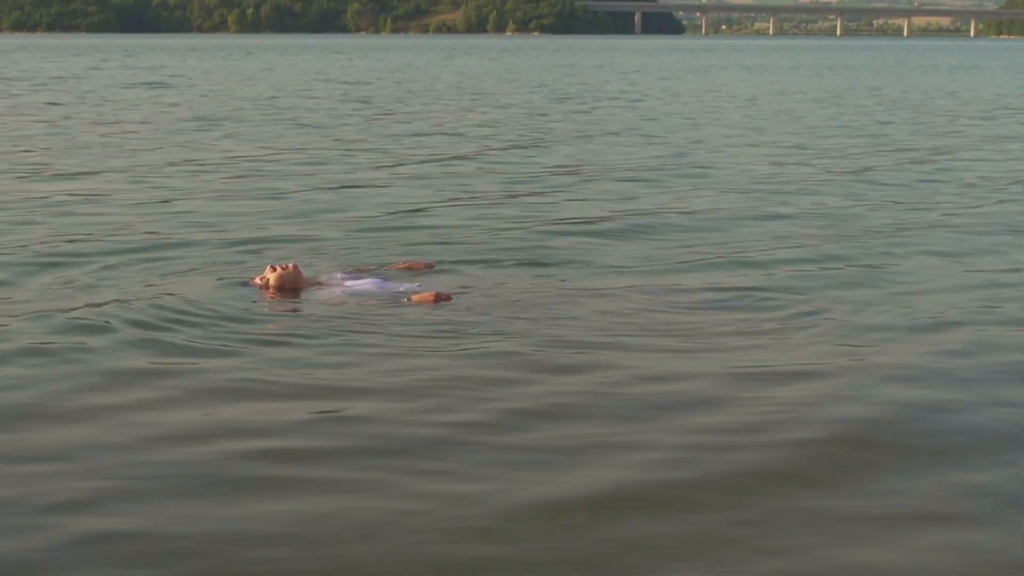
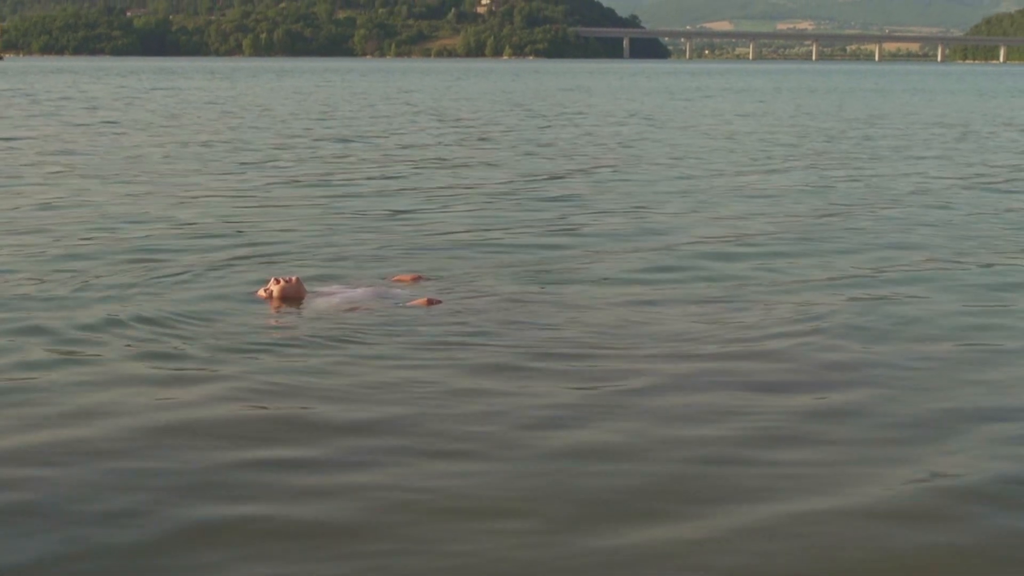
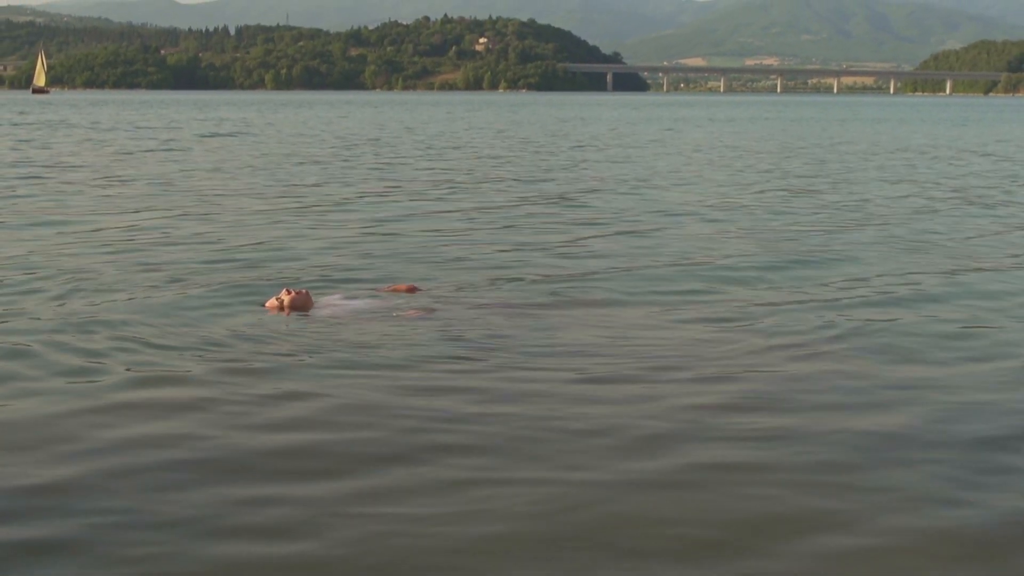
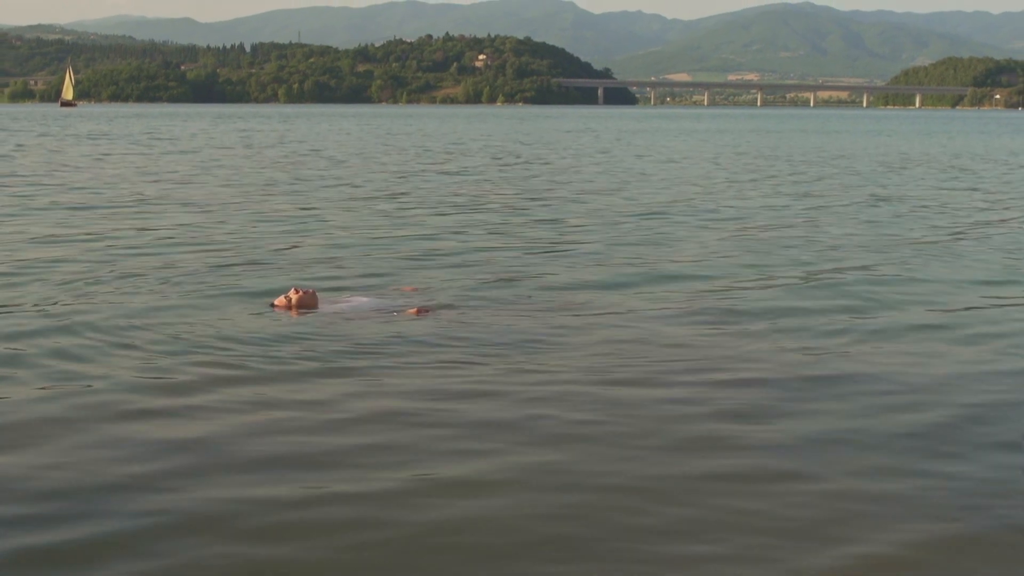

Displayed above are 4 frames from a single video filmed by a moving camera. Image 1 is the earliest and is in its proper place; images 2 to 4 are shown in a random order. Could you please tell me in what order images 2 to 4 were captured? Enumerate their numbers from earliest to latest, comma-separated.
2, 3, 4
